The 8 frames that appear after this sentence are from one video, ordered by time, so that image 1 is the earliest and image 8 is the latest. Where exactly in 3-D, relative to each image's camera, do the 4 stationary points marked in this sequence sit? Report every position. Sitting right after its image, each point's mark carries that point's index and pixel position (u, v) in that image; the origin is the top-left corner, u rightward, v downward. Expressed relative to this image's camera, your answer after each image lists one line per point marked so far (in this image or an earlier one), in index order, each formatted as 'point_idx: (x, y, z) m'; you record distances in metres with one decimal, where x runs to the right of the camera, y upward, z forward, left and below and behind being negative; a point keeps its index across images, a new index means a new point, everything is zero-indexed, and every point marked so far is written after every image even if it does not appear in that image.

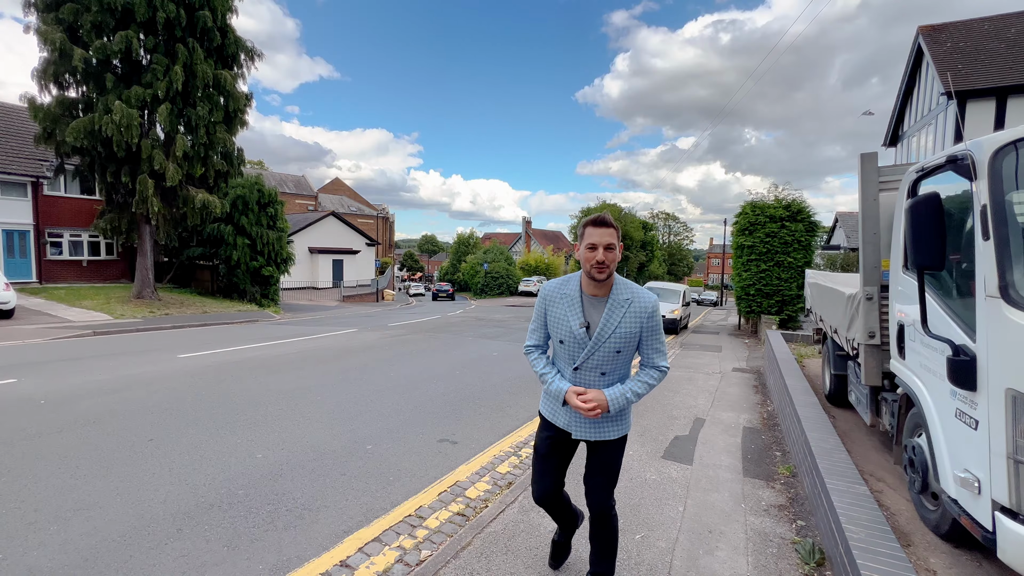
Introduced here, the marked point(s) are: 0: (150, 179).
0: (-12.7, +3.8, +15.9) m
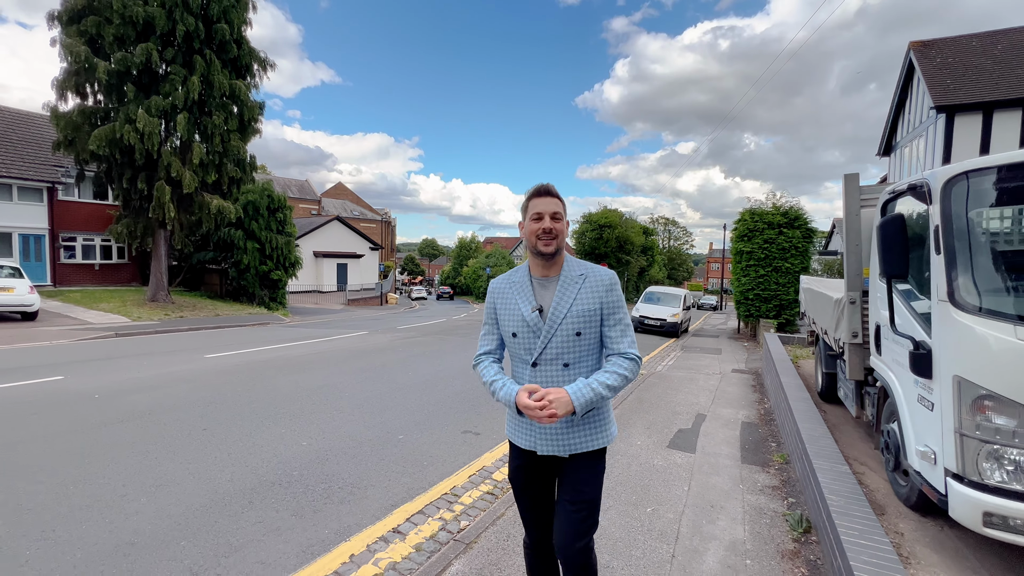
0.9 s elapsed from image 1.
0: (-12.4, +3.7, +16.3) m
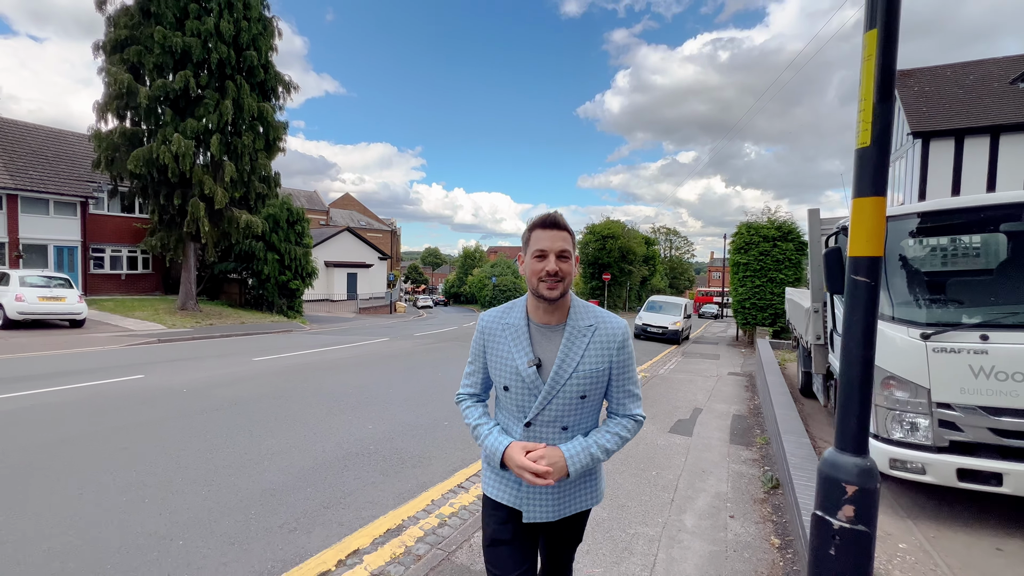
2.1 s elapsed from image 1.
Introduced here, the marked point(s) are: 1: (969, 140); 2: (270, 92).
0: (-12.1, +3.3, +17.5) m
1: (+11.8, +3.8, +11.7) m
2: (-10.1, +8.2, +18.9) m
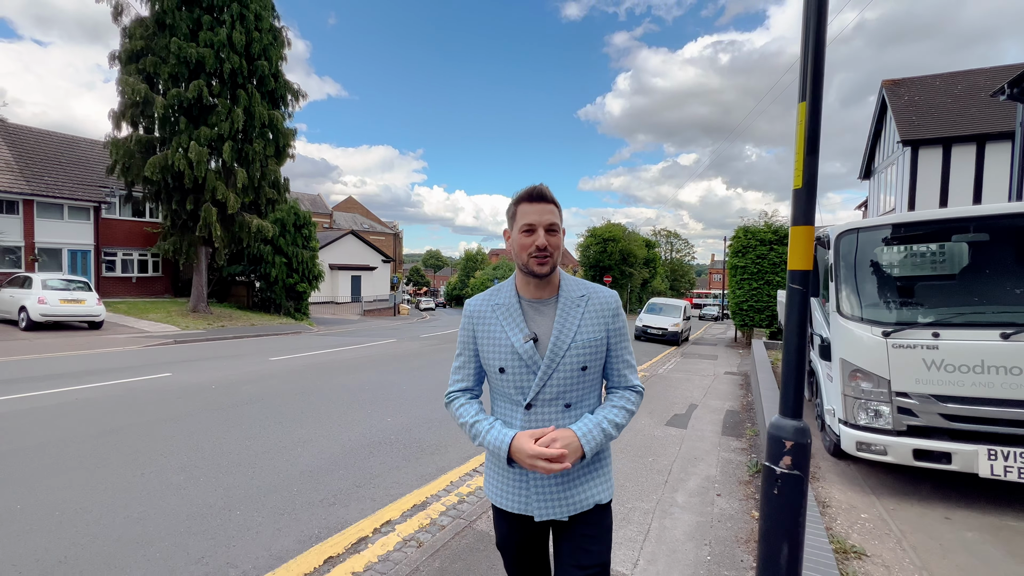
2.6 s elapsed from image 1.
0: (-11.9, +3.2, +18.0) m
1: (+11.9, +3.7, +12.1) m
2: (-10.0, +8.1, +19.4) m
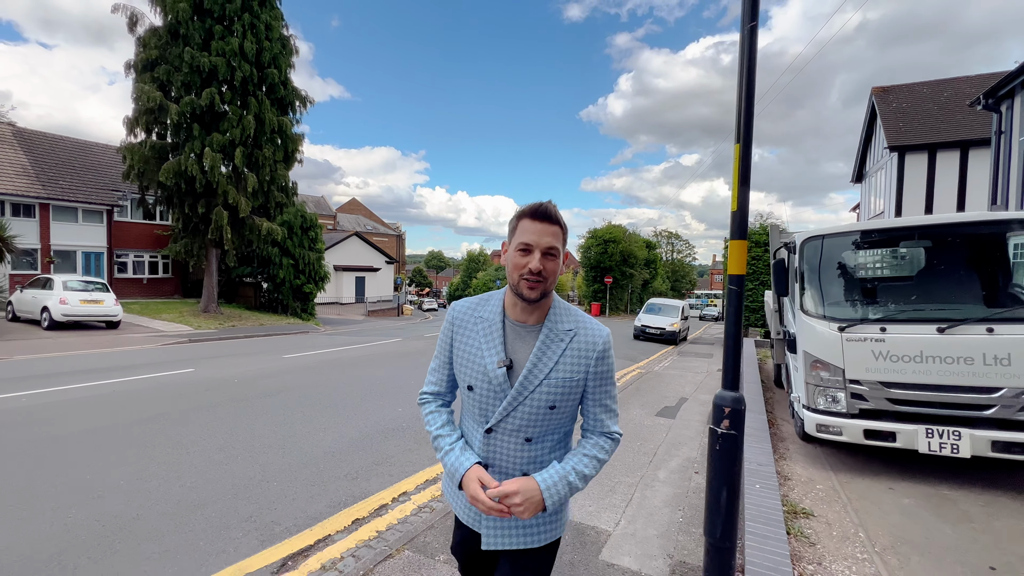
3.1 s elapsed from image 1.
0: (-11.9, +3.2, +18.6) m
1: (+11.9, +3.7, +12.6) m
2: (-9.9, +8.0, +20.0) m
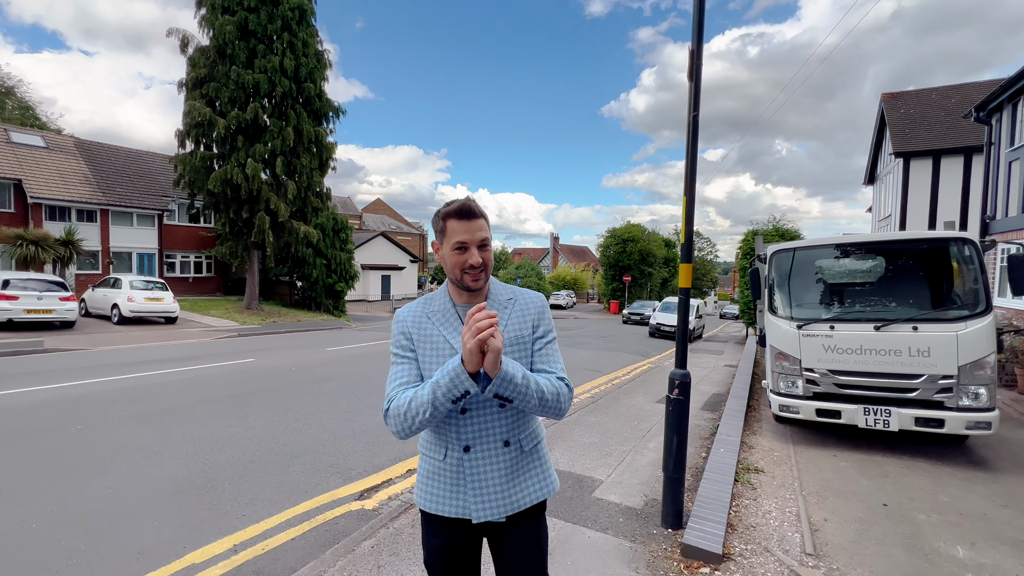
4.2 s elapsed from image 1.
0: (-11.0, +3.2, +20.1) m
1: (+12.5, +3.7, +13.0) m
2: (-9.0, +8.1, +21.4) m
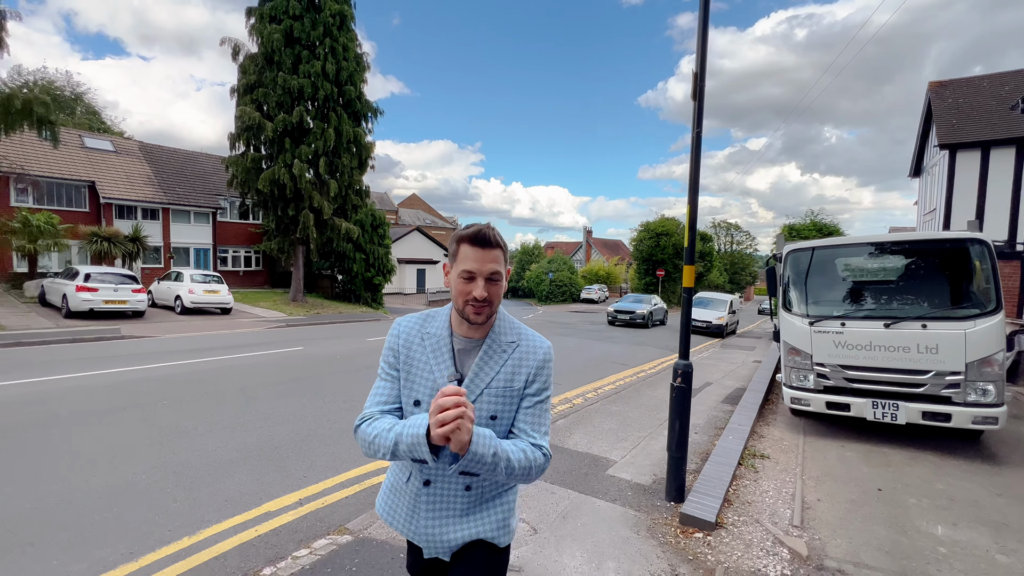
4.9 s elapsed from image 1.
0: (-9.5, +3.5, +21.3) m
1: (+13.4, +3.8, +12.5) m
2: (-7.4, +8.4, +22.4) m
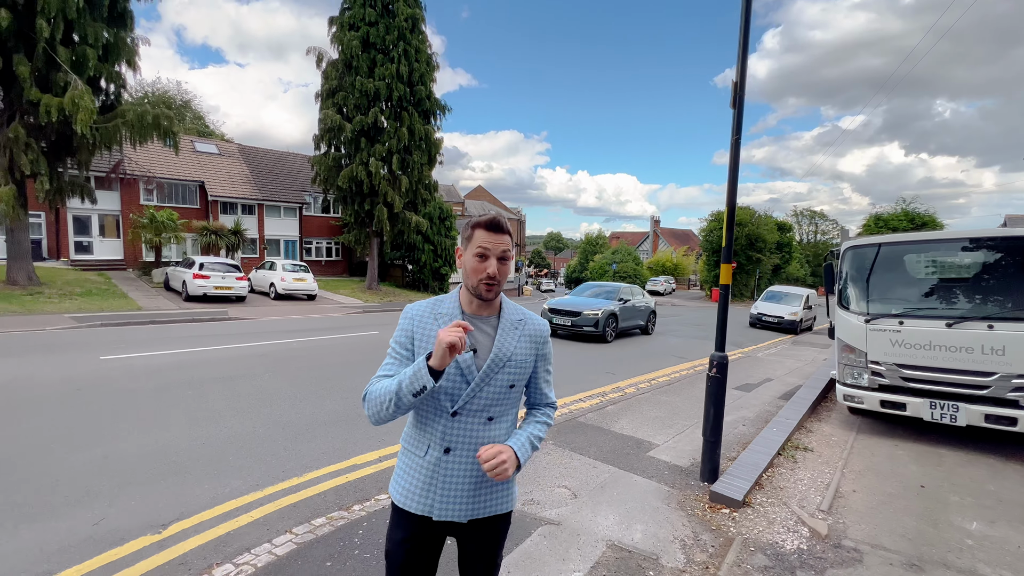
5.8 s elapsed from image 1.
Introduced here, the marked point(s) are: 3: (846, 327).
0: (-6.5, +4.1, +22.8) m
1: (+15.0, +3.8, +10.9) m
2: (-4.2, +9.0, +23.5) m
3: (+4.1, -0.5, +5.5) m
